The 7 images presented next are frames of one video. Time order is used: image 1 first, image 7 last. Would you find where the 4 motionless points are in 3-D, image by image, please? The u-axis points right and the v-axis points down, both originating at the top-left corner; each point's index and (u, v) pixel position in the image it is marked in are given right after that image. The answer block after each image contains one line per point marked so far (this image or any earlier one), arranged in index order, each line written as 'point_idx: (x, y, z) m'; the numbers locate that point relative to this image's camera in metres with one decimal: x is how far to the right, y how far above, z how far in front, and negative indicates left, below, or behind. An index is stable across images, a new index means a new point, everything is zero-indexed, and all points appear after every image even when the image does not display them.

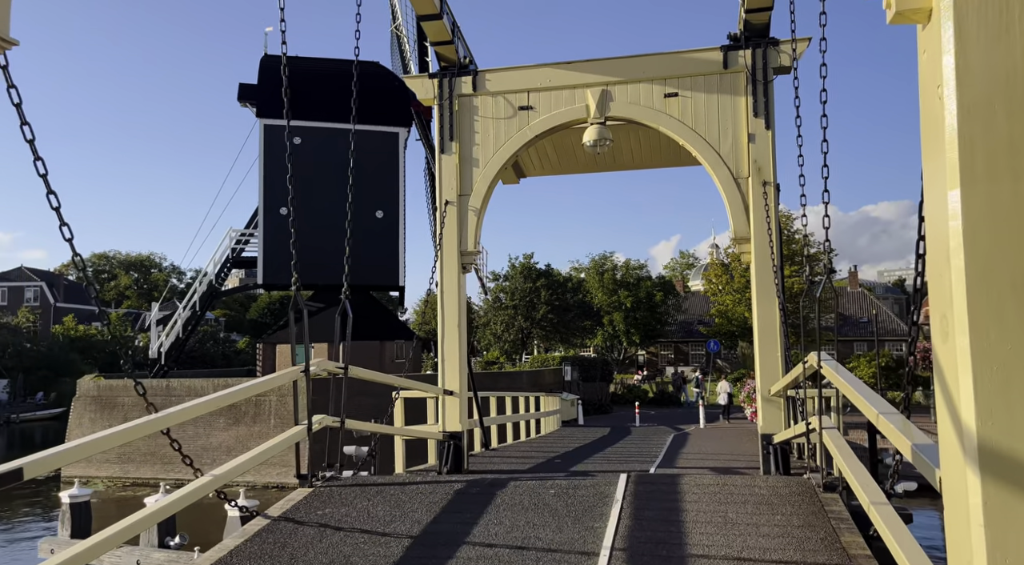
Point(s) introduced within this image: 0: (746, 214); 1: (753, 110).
0: (+2.1, +0.6, +7.2) m
1: (+2.1, +1.5, +7.2) m
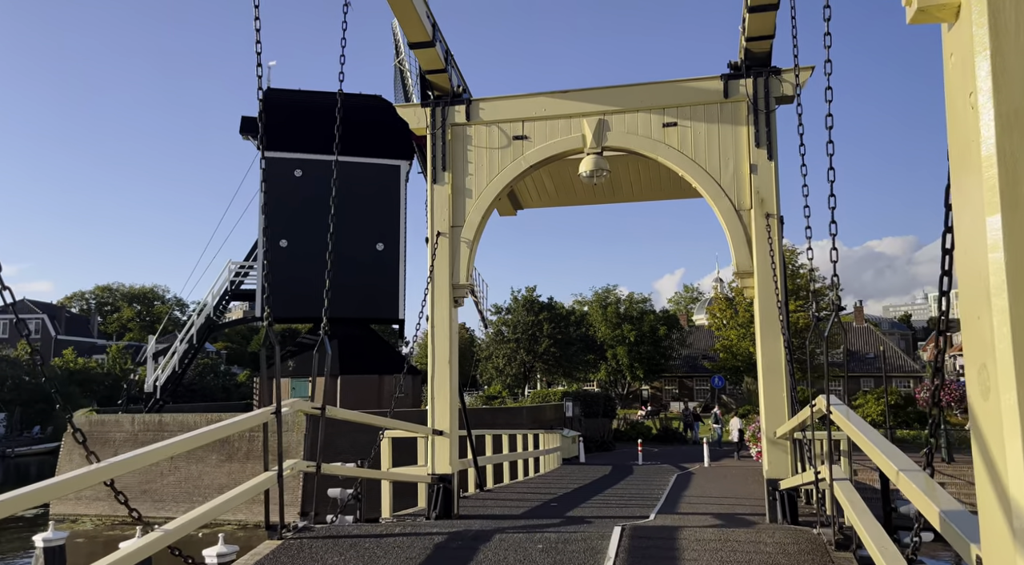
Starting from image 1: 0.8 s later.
0: (+2.0, +0.3, +7.0) m
1: (+2.1, +1.2, +7.0) m
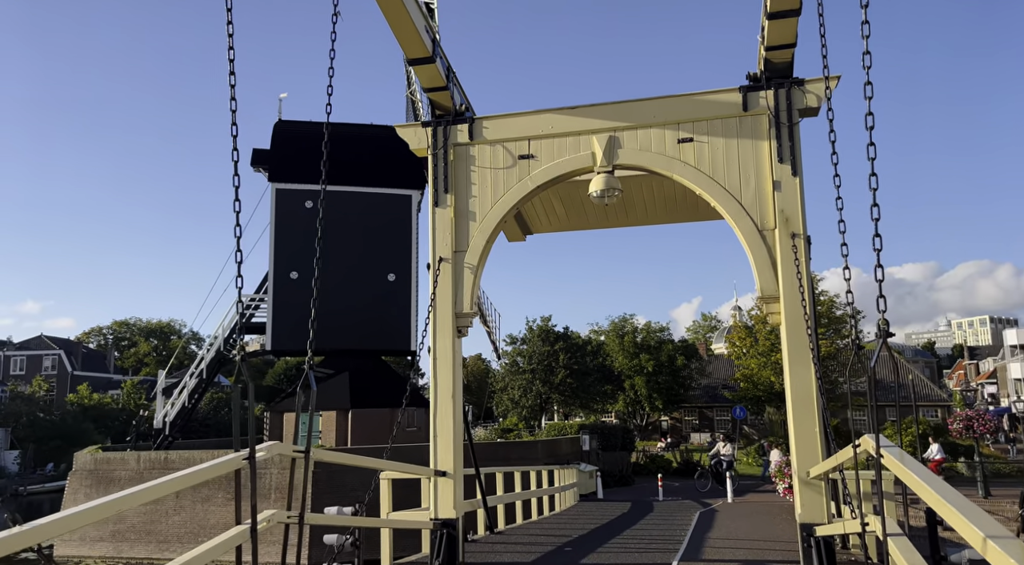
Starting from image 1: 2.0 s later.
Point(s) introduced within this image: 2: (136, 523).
0: (+2.1, +0.1, +6.5) m
1: (+2.1, +1.0, +6.5) m
2: (-7.8, -5.0, +17.3) m
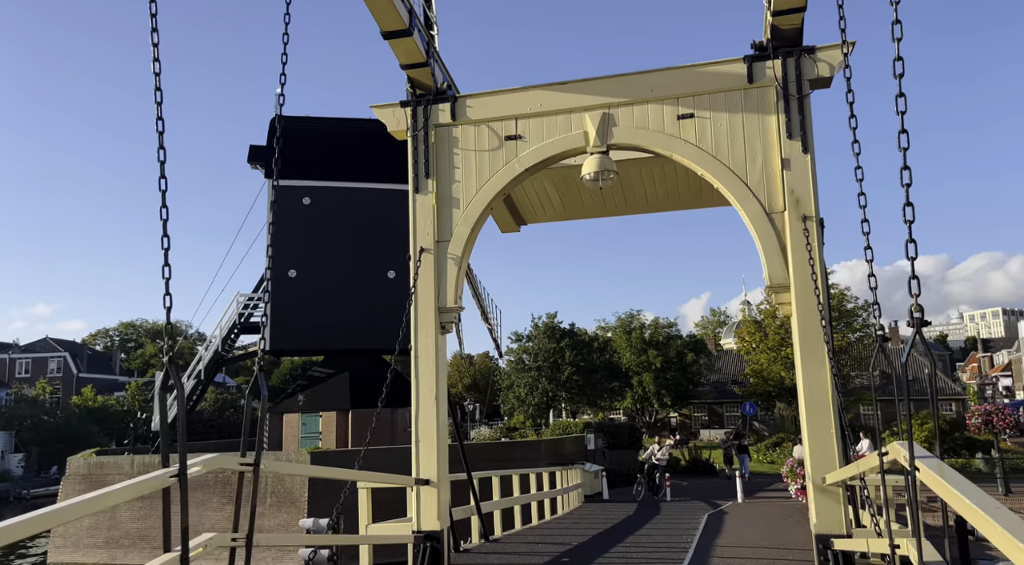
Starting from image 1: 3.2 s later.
0: (+1.9, +0.2, +5.9) m
1: (+2.0, +1.1, +5.9) m
2: (-7.8, -5.0, +16.8) m
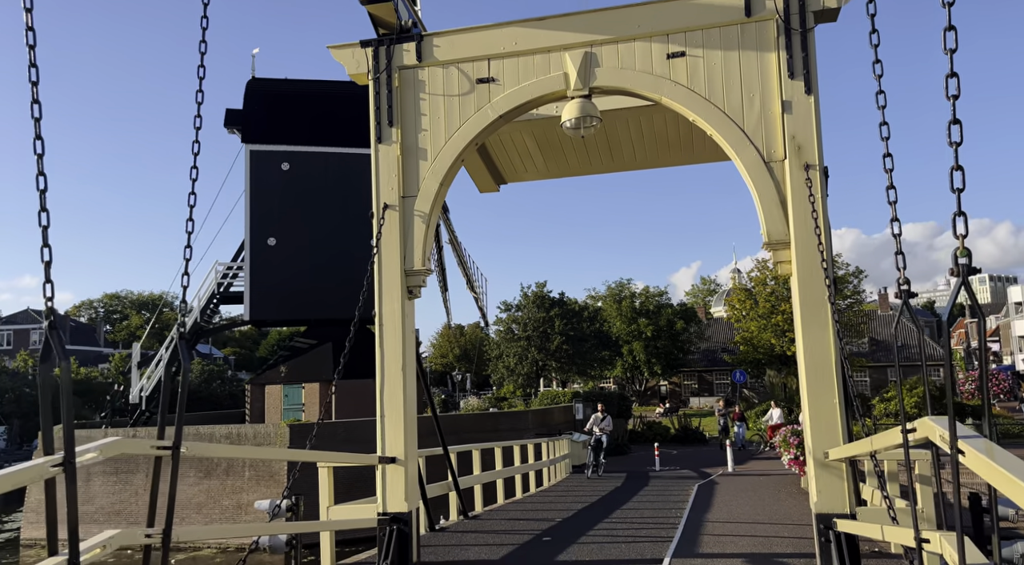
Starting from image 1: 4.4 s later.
0: (+1.8, +0.5, +5.4) m
1: (+1.8, +1.4, +5.4) m
2: (-8.1, -4.4, +16.3) m
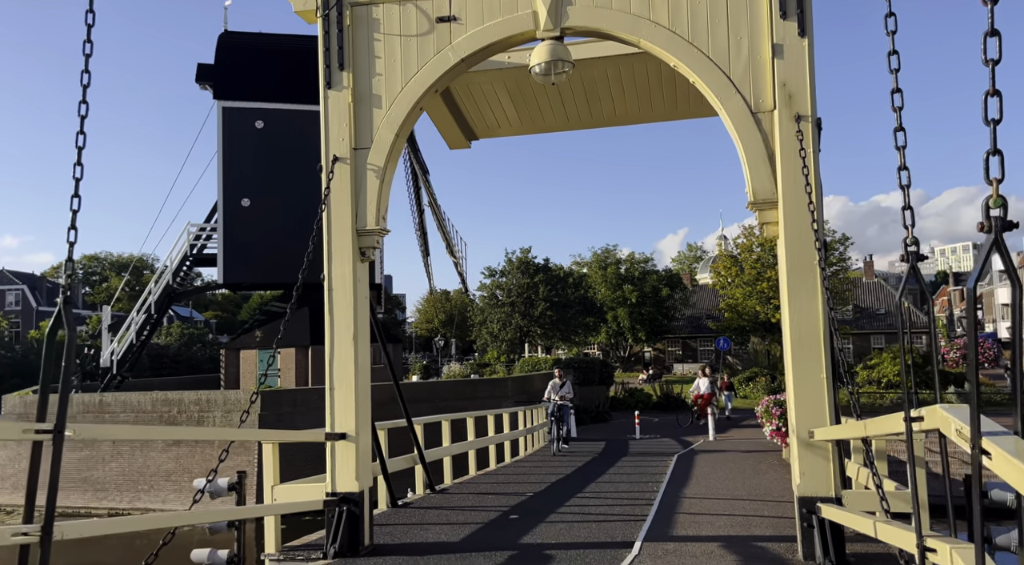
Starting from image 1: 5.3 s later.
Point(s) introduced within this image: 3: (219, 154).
0: (+1.5, +0.7, +4.9) m
1: (+1.6, +1.6, +4.8) m
2: (-8.5, -3.6, +15.9) m
3: (-7.0, +3.1, +19.6) m
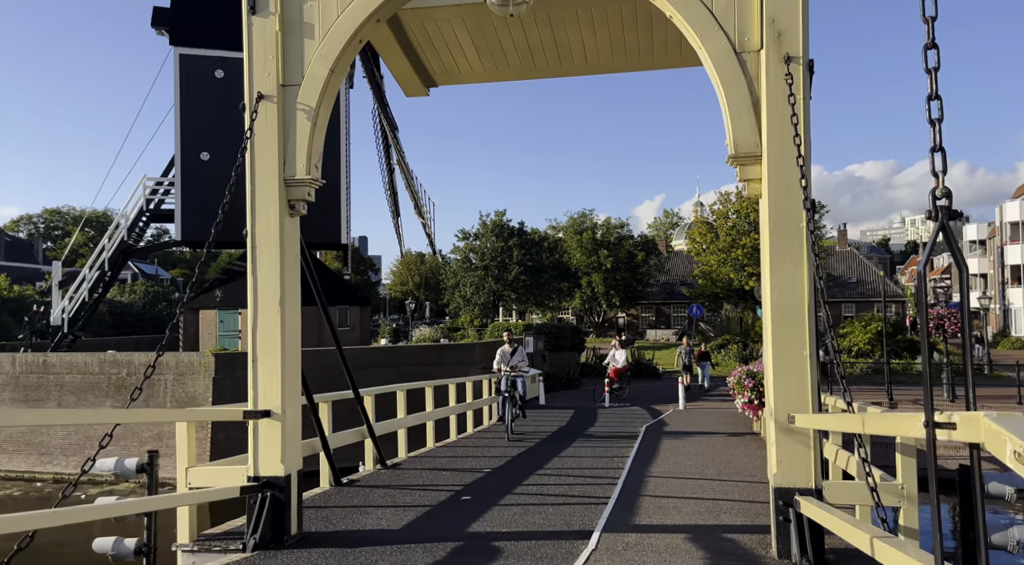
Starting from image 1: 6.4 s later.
0: (+1.3, +0.9, +4.3) m
1: (+1.3, +1.8, +4.2) m
2: (-9.2, -2.8, +15.2) m
3: (-7.6, +4.1, +18.6) m
